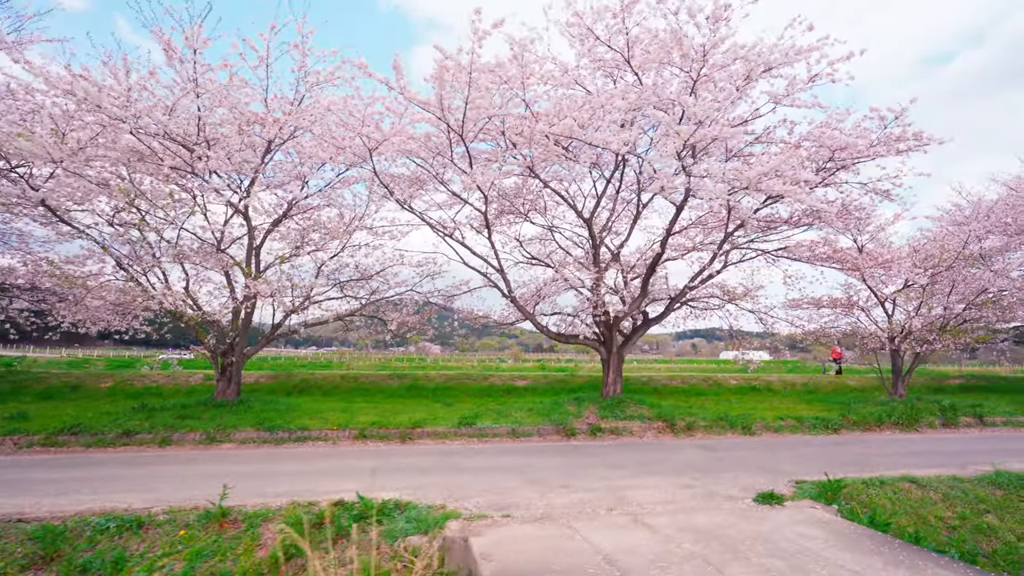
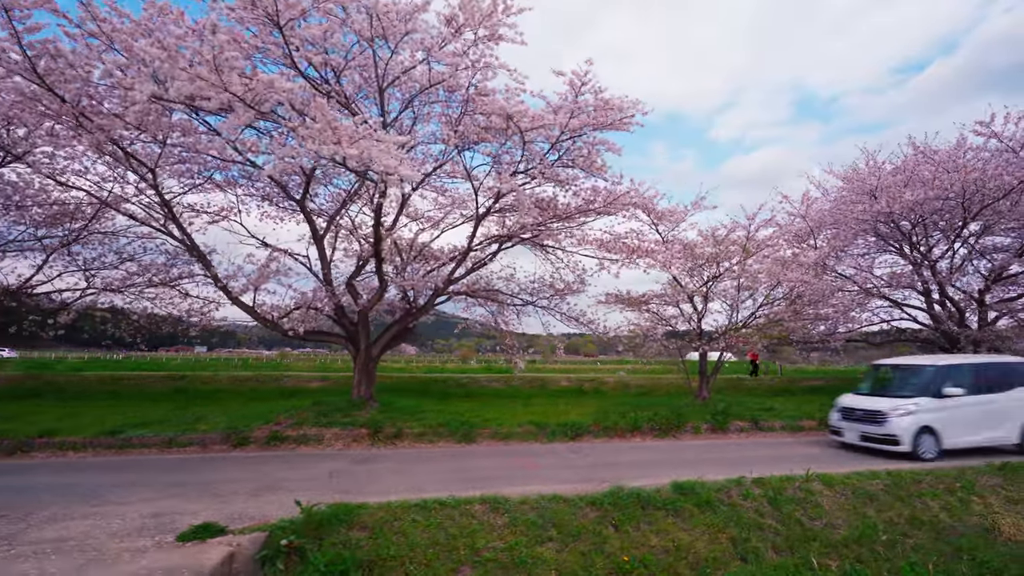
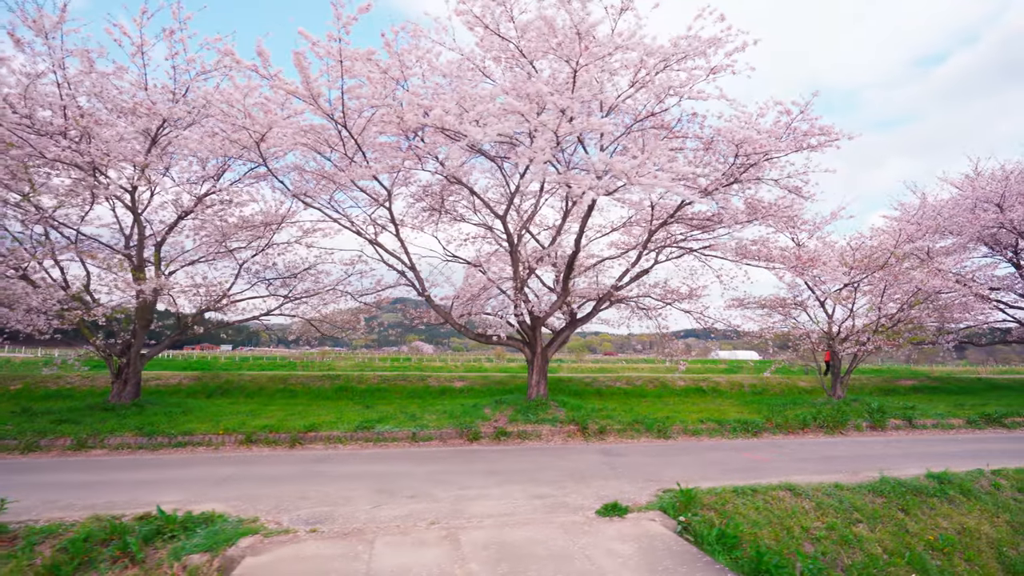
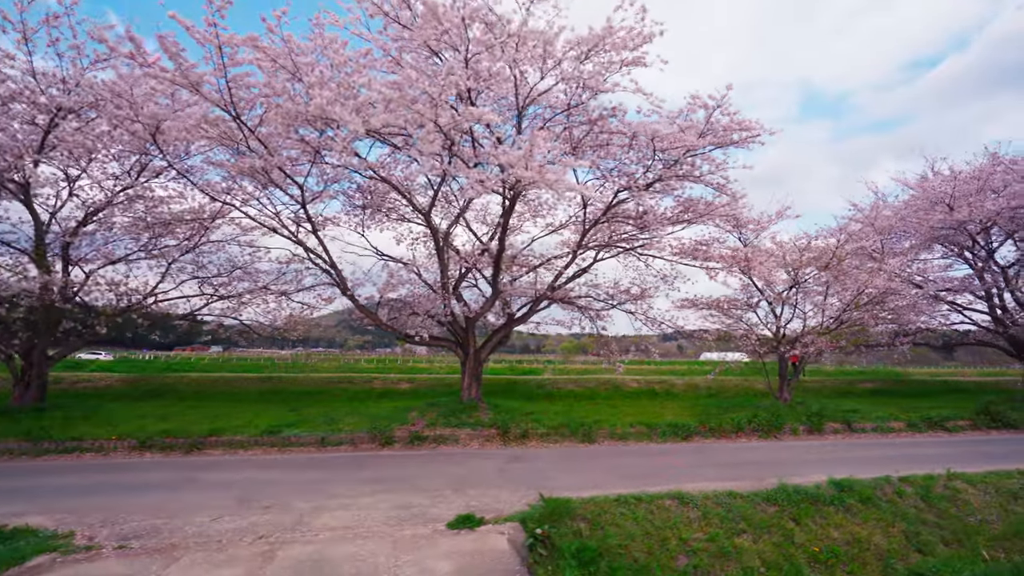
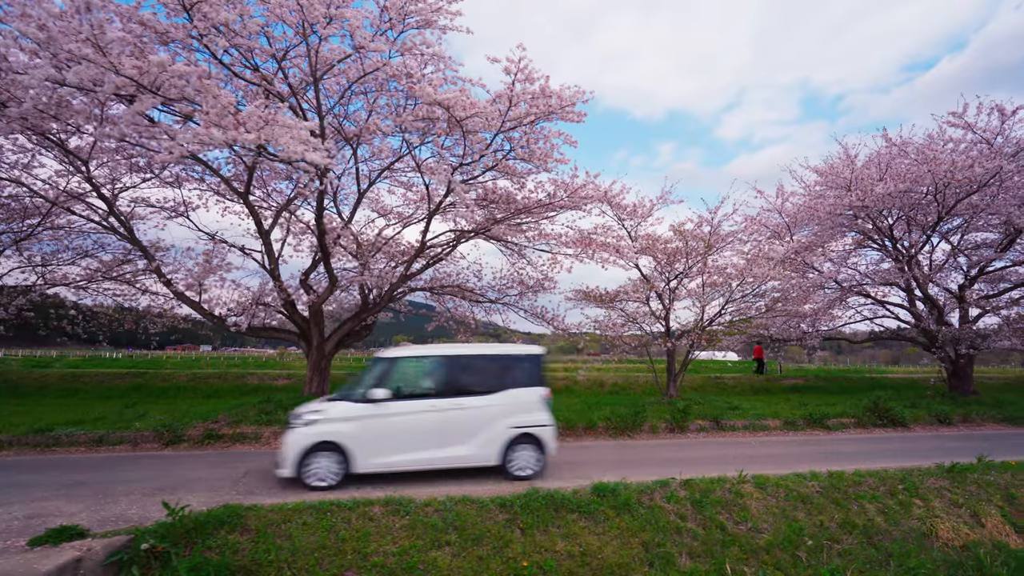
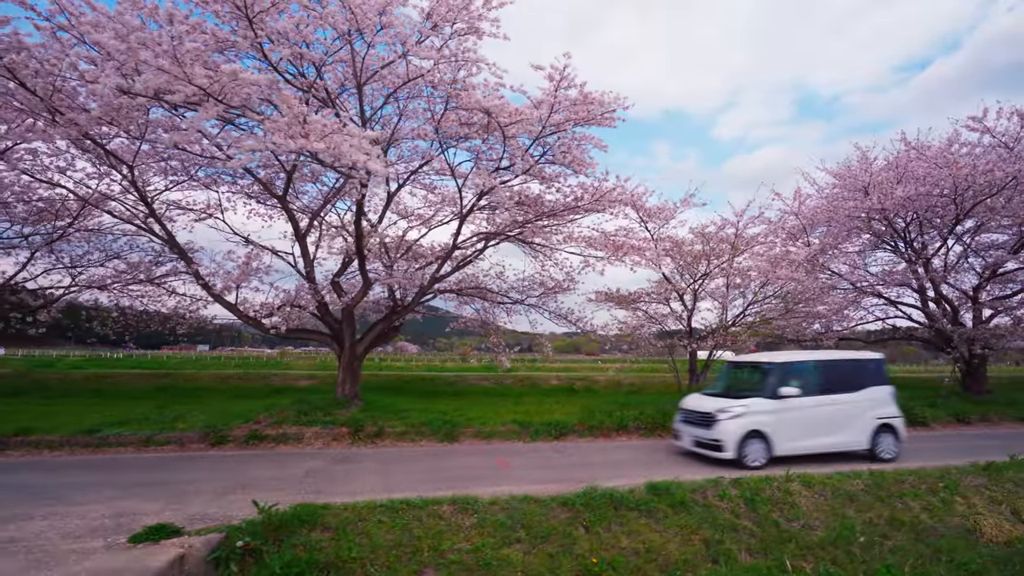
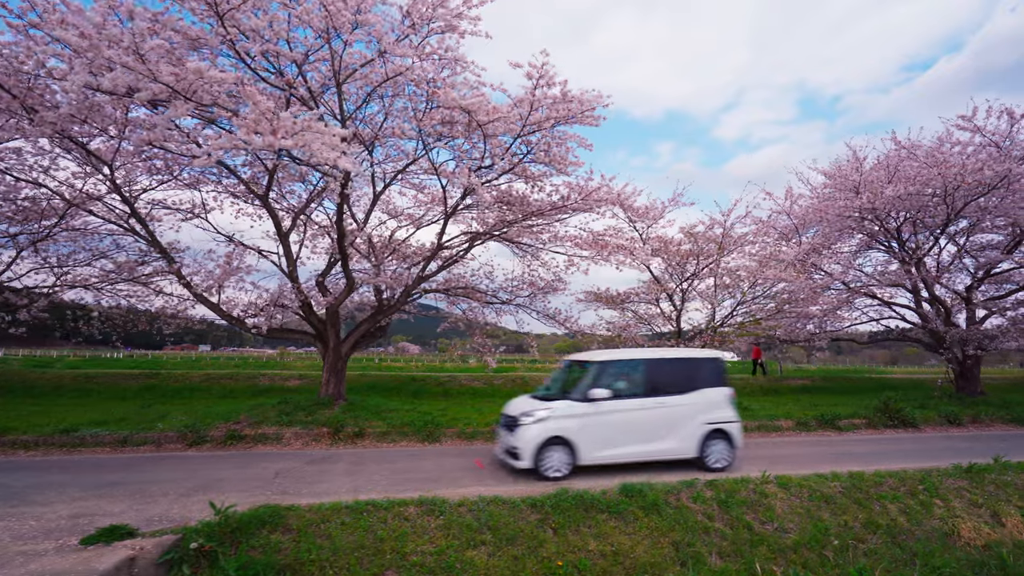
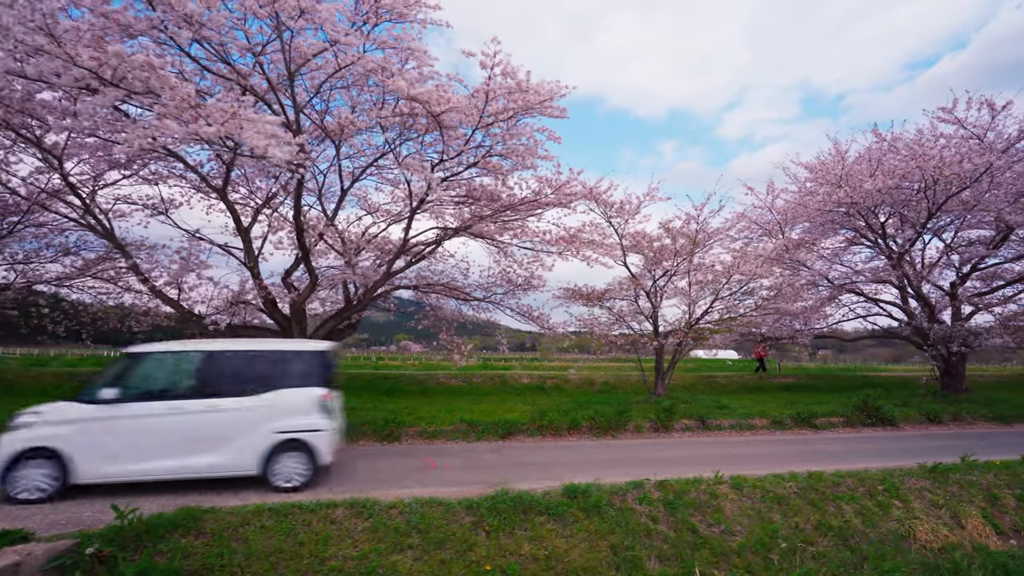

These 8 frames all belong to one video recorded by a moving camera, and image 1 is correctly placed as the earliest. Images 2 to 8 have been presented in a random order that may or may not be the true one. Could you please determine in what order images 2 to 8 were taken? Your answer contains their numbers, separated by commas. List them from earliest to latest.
3, 4, 2, 6, 7, 5, 8
